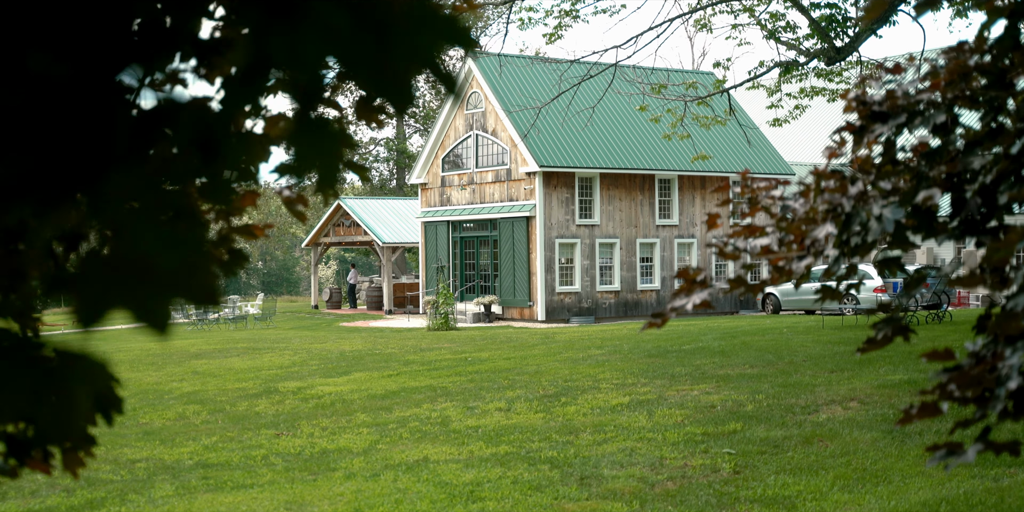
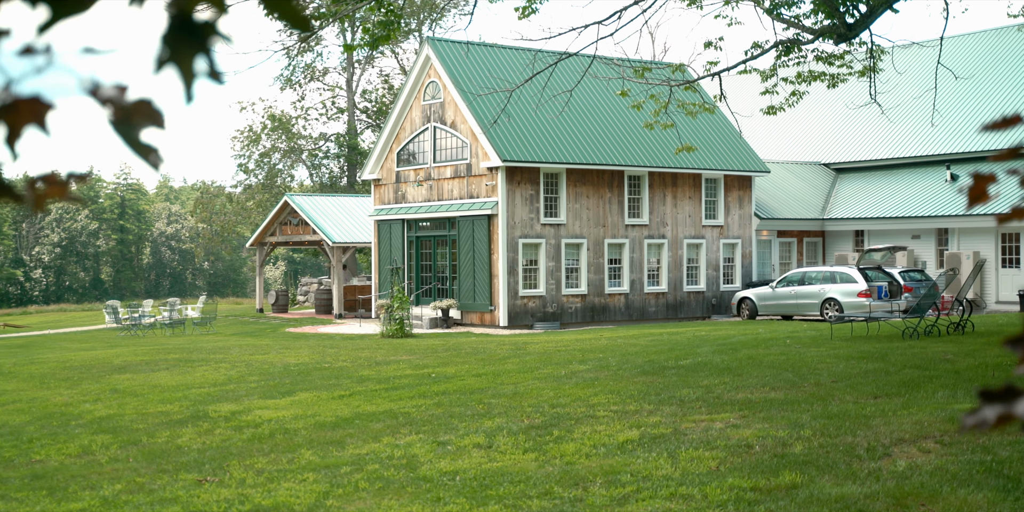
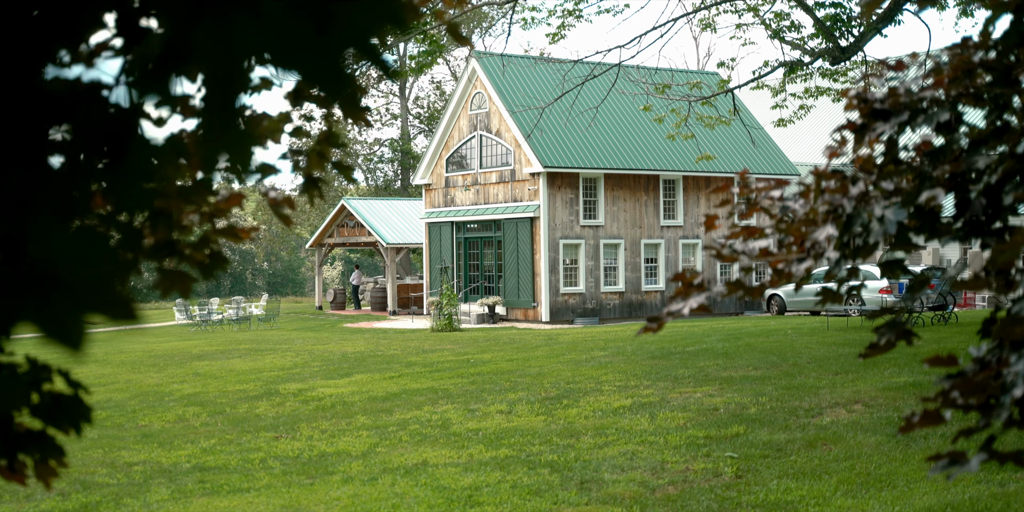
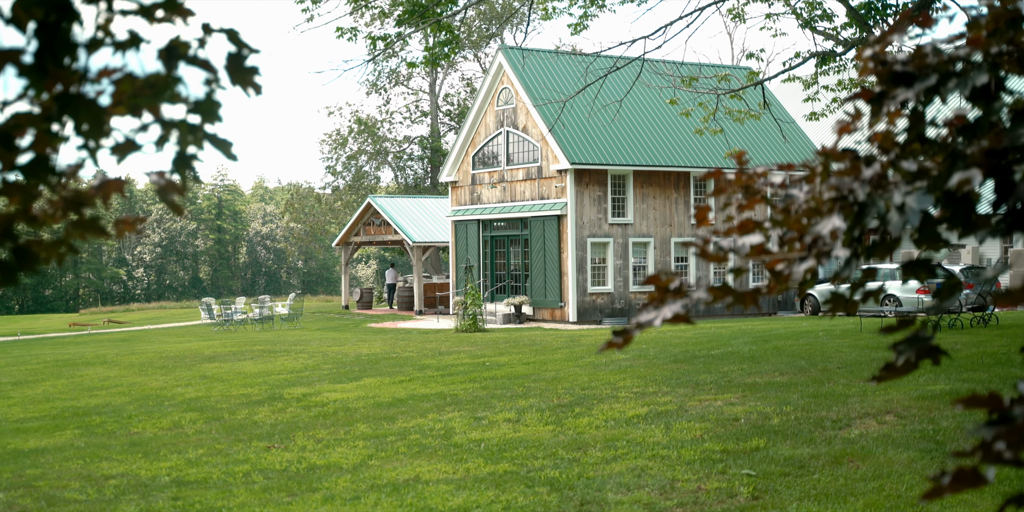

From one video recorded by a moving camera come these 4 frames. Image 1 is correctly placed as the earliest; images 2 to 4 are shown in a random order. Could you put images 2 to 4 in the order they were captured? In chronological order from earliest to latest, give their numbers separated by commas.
3, 4, 2
